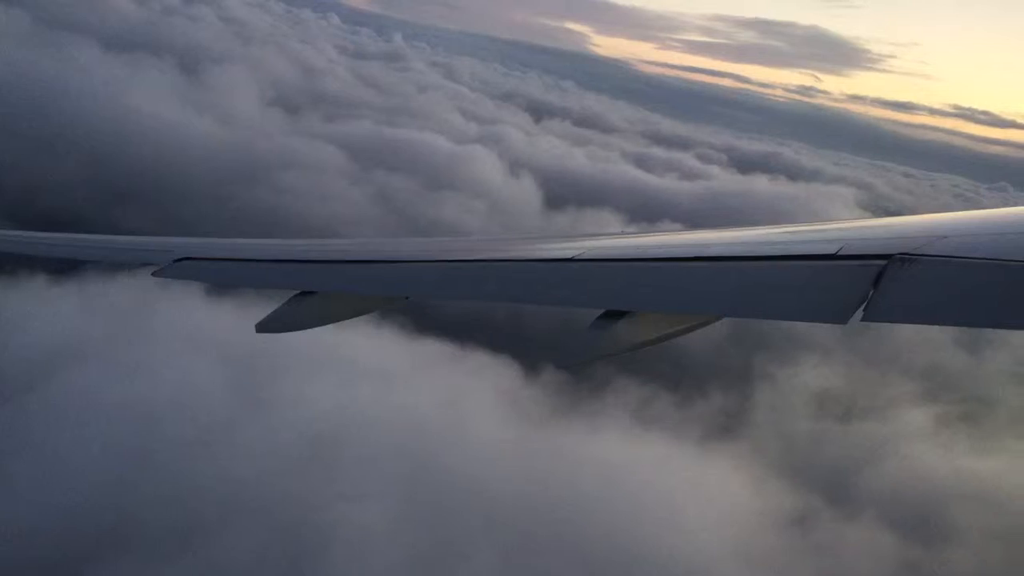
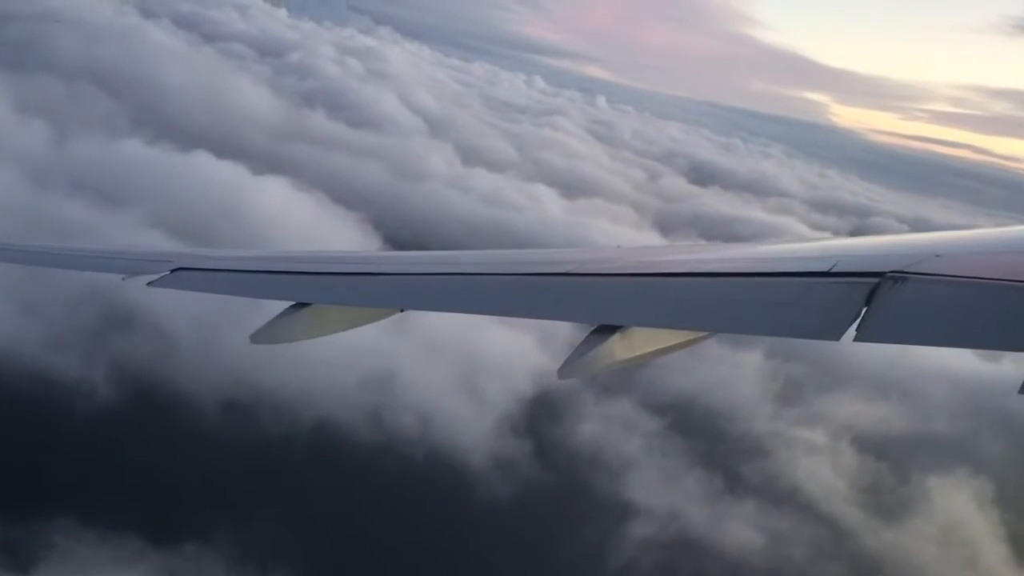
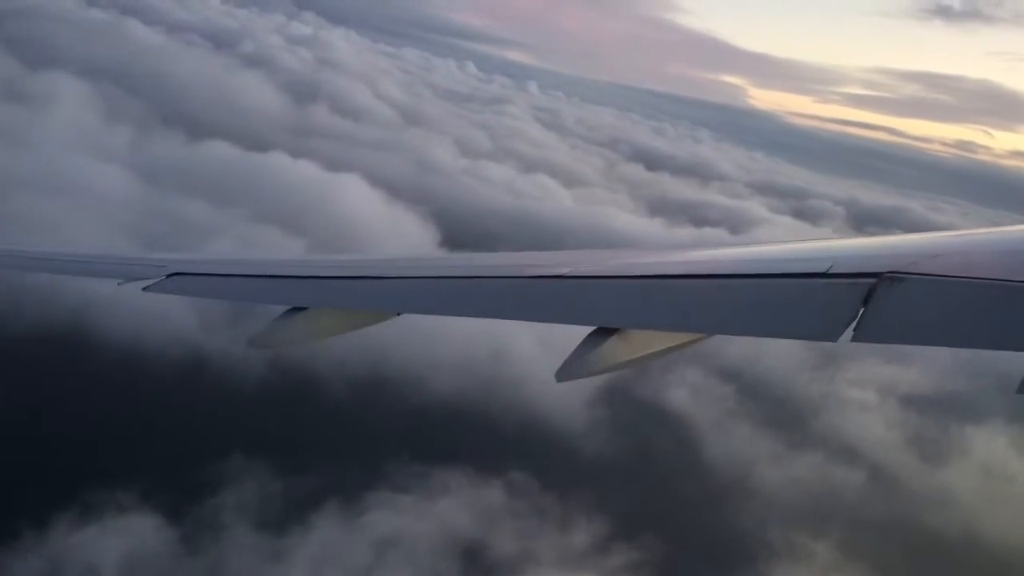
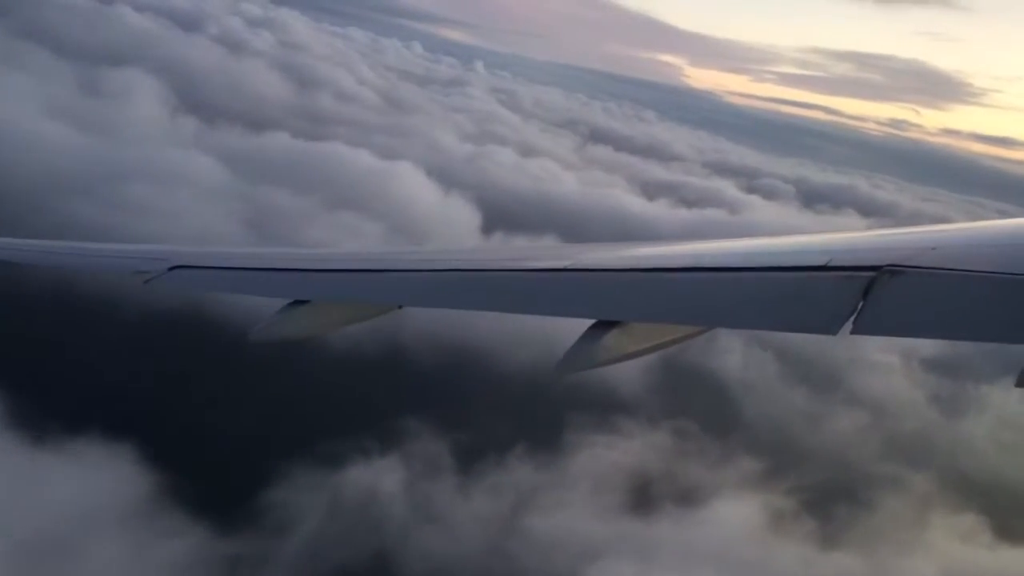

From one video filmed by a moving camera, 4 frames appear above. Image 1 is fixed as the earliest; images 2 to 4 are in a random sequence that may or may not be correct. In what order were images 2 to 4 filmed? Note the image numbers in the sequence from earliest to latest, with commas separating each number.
4, 3, 2
